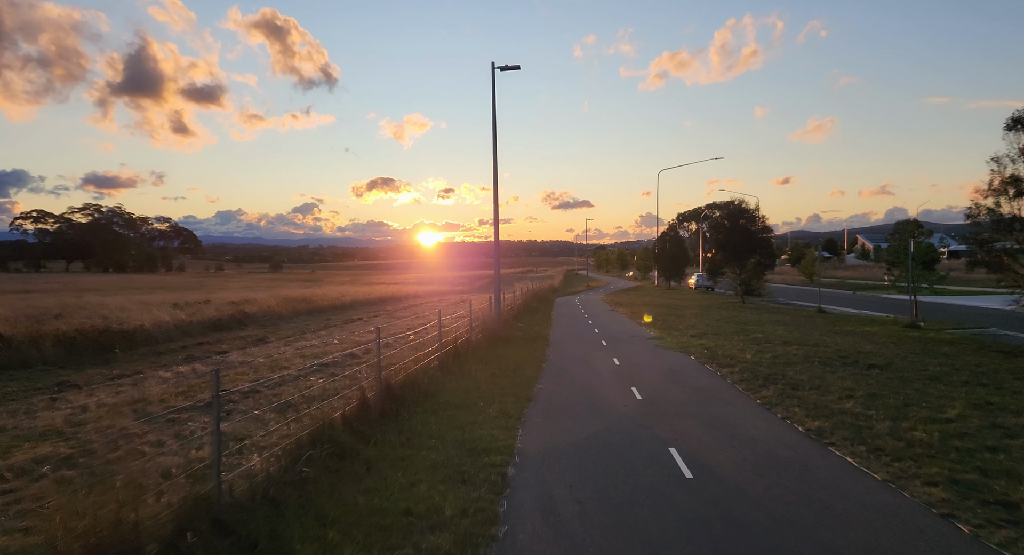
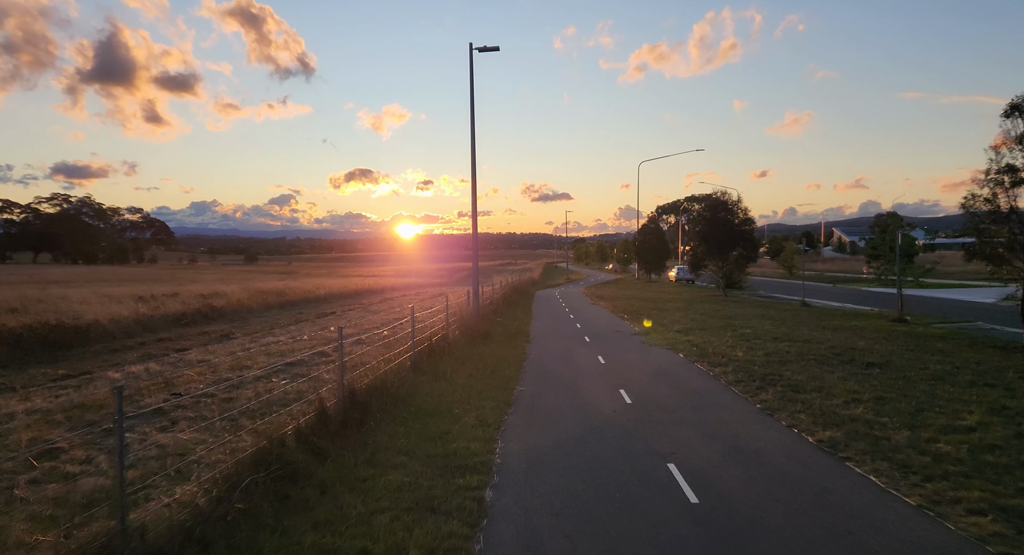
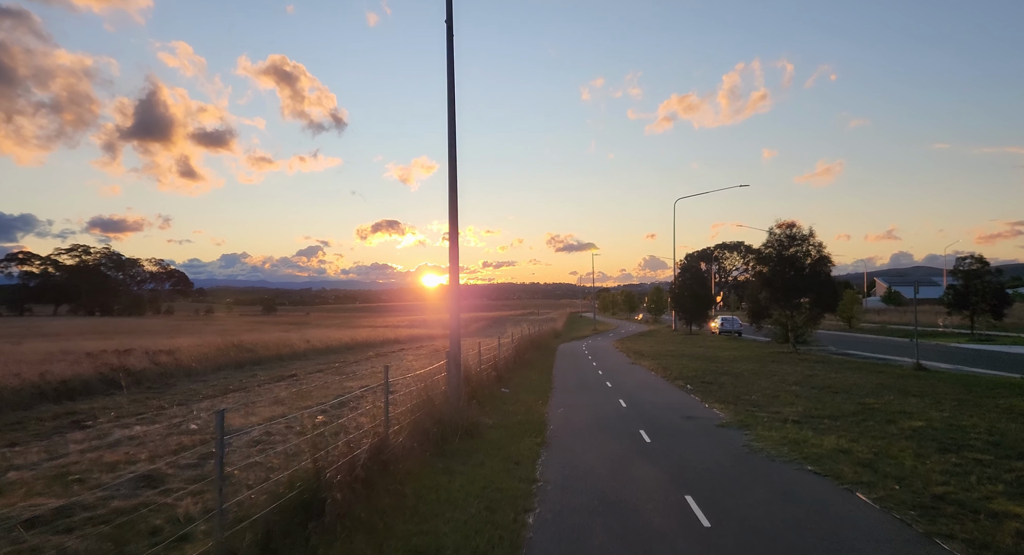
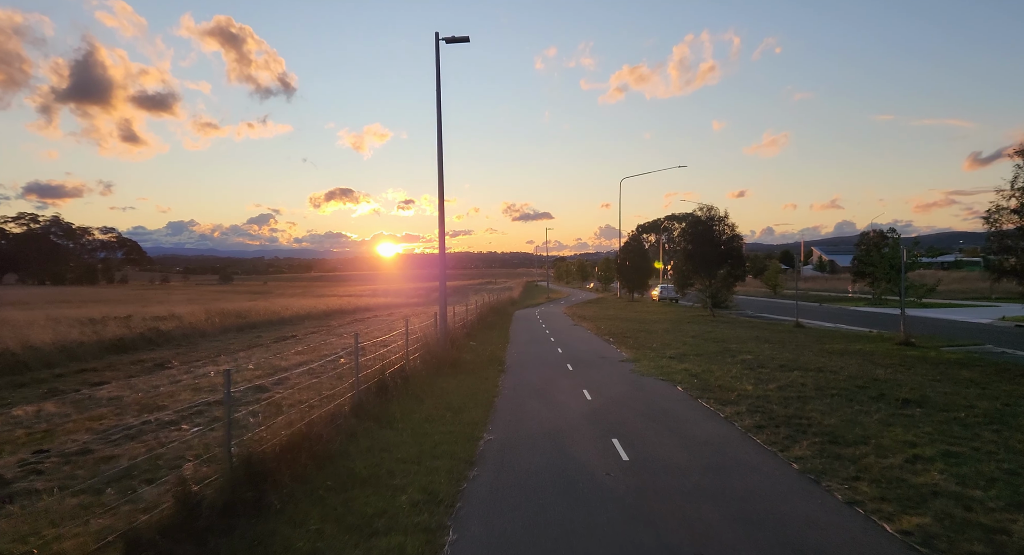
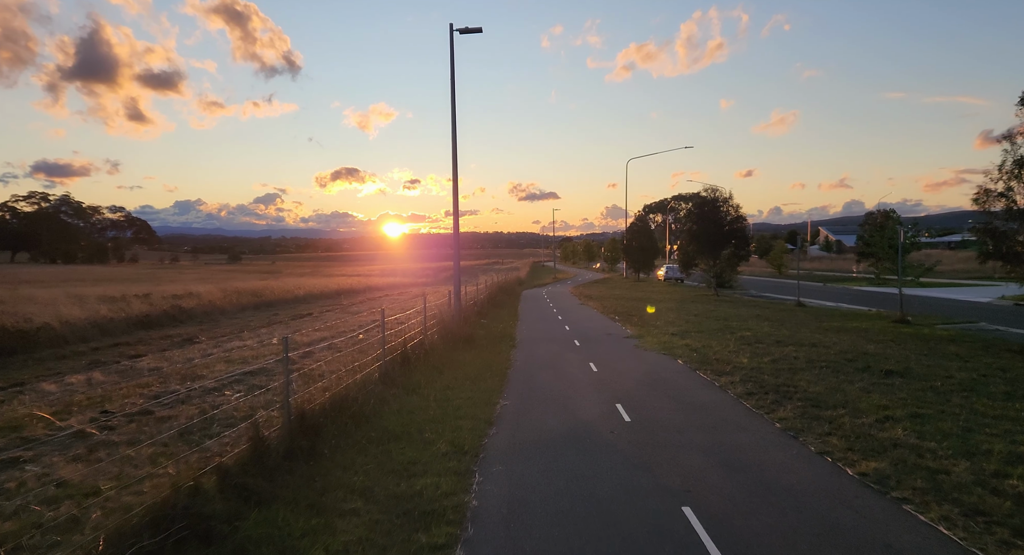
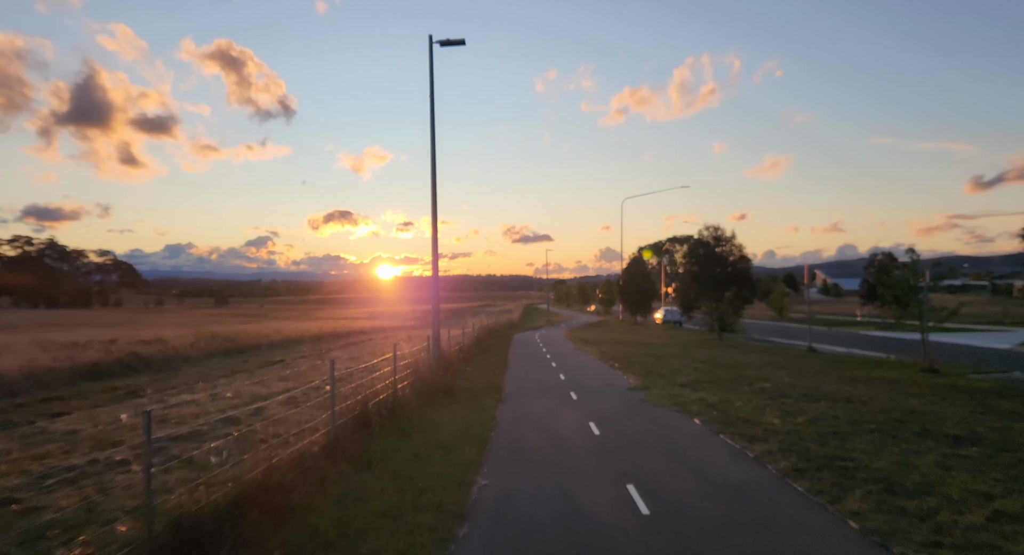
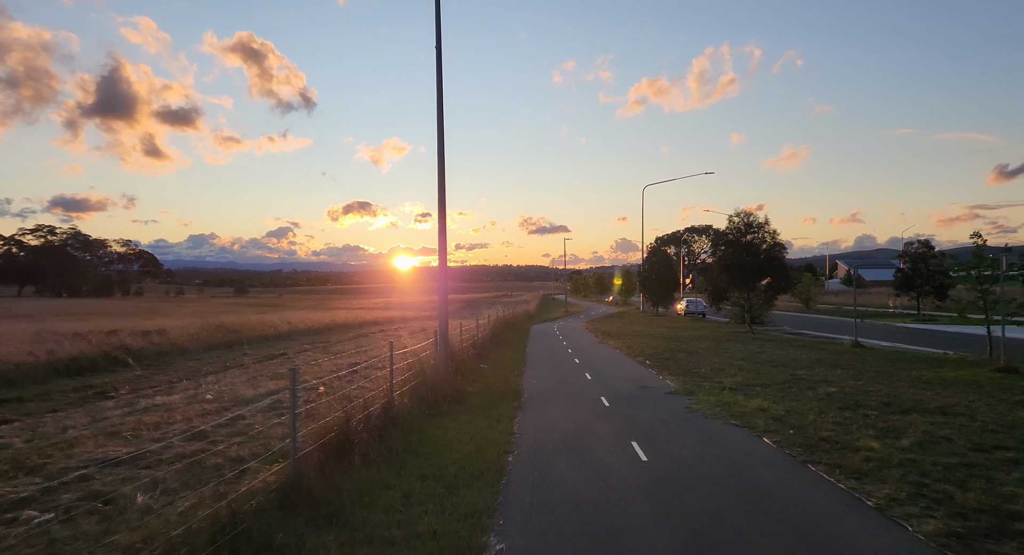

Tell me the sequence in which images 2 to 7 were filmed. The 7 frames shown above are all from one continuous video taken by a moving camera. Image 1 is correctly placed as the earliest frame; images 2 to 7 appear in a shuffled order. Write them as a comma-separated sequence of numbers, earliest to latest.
2, 5, 4, 6, 7, 3
